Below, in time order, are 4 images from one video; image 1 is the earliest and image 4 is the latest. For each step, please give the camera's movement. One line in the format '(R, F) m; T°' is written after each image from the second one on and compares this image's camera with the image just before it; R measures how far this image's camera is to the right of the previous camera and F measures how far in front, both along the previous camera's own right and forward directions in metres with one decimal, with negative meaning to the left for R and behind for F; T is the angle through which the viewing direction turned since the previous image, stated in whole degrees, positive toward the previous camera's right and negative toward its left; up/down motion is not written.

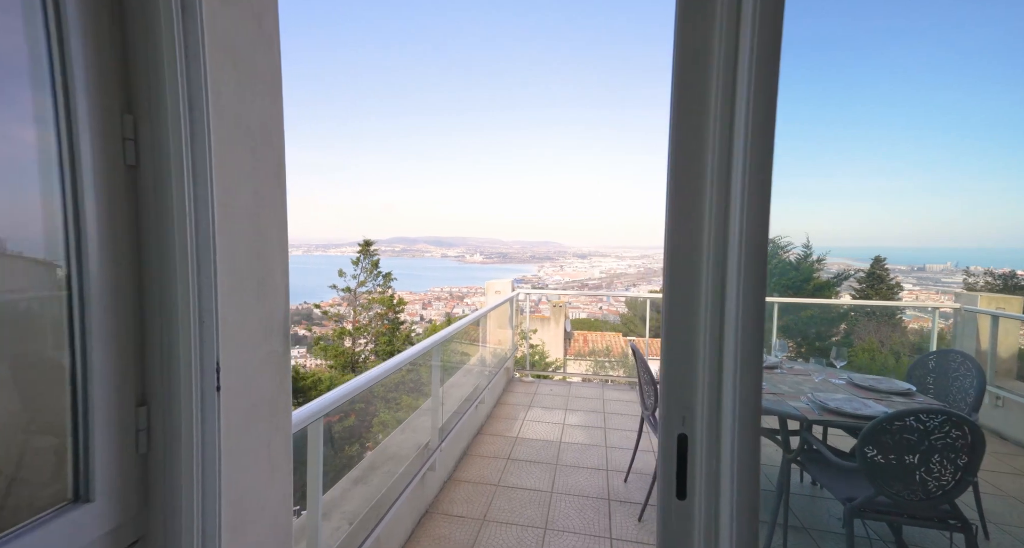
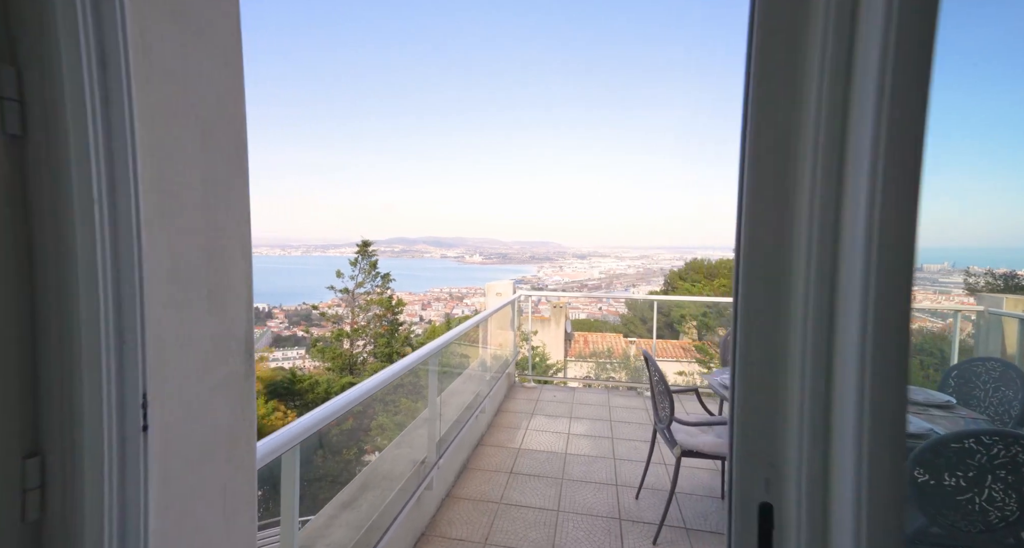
(0.0, +0.1) m; 0°
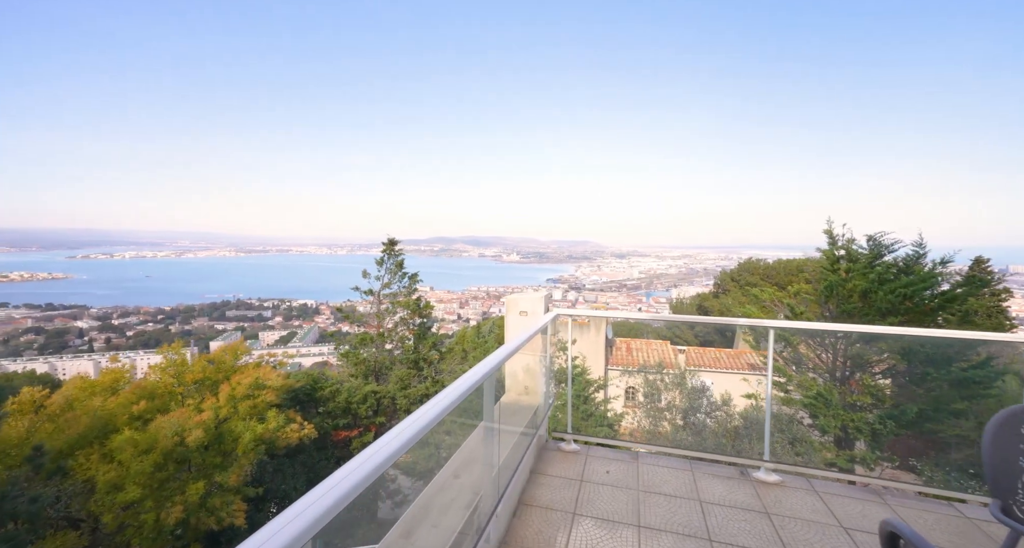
(0.0, +1.1) m; -4°
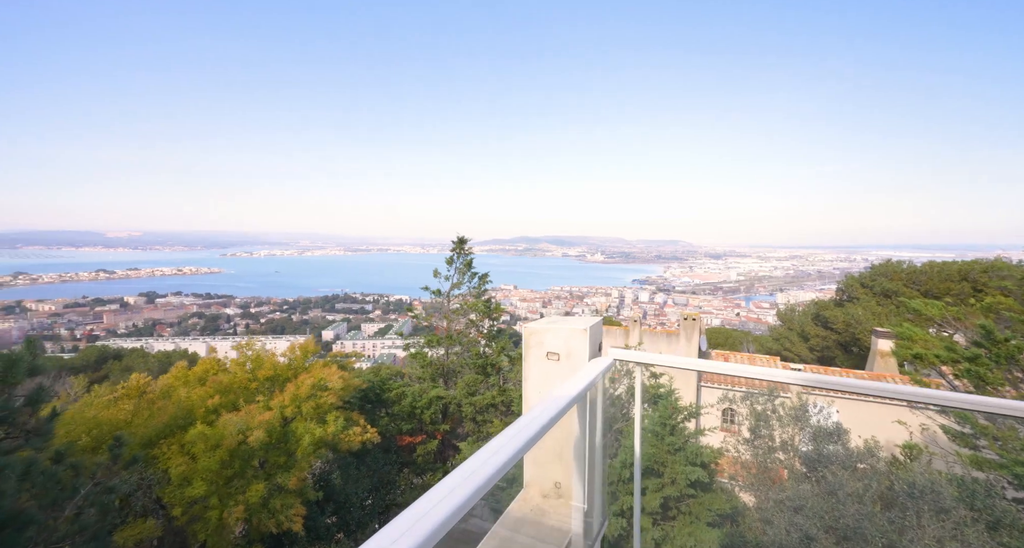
(+0.2, +1.1) m; -10°
